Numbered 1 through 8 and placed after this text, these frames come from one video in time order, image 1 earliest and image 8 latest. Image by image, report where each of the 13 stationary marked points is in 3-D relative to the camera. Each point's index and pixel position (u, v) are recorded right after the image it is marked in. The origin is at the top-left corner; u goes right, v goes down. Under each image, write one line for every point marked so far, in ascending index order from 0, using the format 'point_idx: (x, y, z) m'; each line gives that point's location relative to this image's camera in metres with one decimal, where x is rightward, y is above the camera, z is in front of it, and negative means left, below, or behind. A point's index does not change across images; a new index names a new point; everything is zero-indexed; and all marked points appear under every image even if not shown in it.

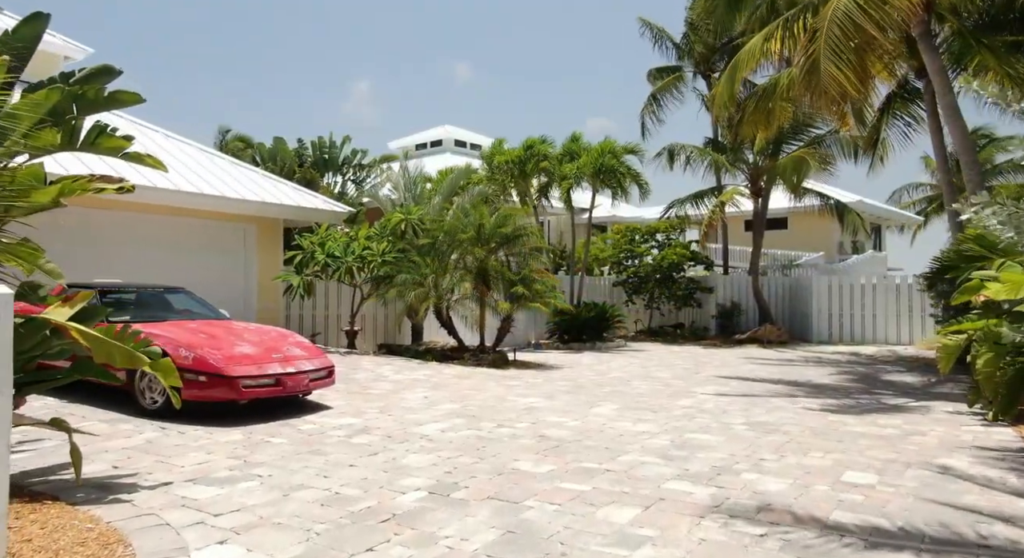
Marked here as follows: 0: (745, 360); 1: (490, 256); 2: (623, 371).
0: (+4.7, -1.6, +15.8) m
1: (-0.4, +0.4, +14.1) m
2: (+1.9, -1.6, +13.3) m
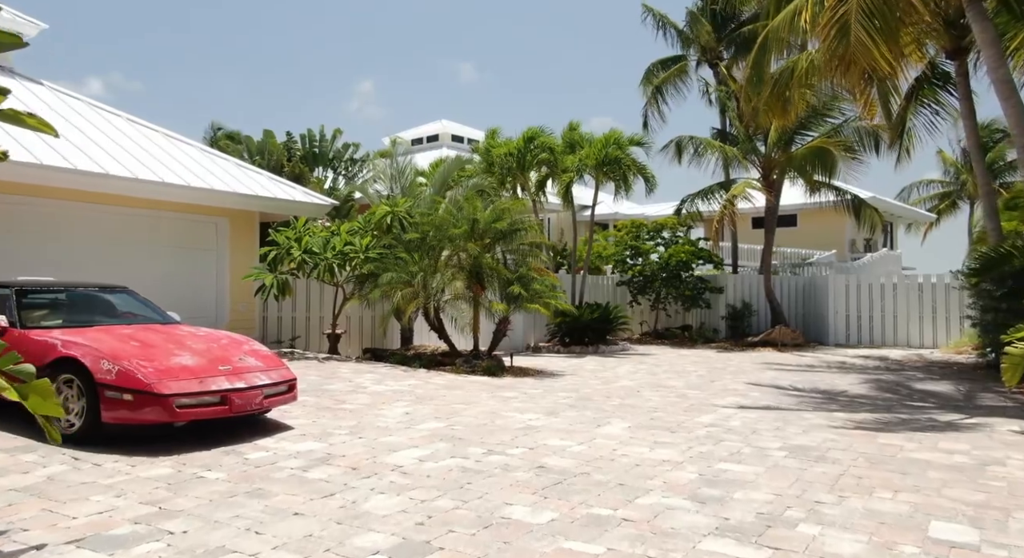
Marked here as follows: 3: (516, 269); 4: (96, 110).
0: (+4.6, -1.6, +14.5) m
1: (-0.5, +0.4, +12.8) m
2: (+1.8, -1.5, +12.1) m
3: (+0.1, +0.2, +13.1) m
4: (-7.3, +3.0, +14.0) m
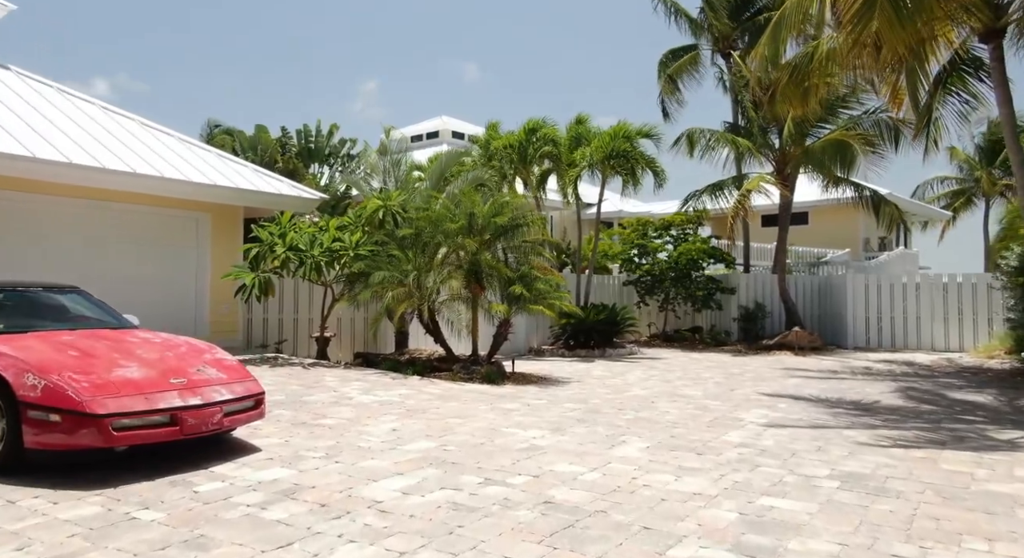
0: (+4.6, -1.6, +13.5) m
1: (-0.4, +0.4, +11.9) m
2: (+1.8, -1.5, +11.1) m
3: (+0.1, +0.2, +12.2) m
4: (-7.3, +3.0, +13.0) m
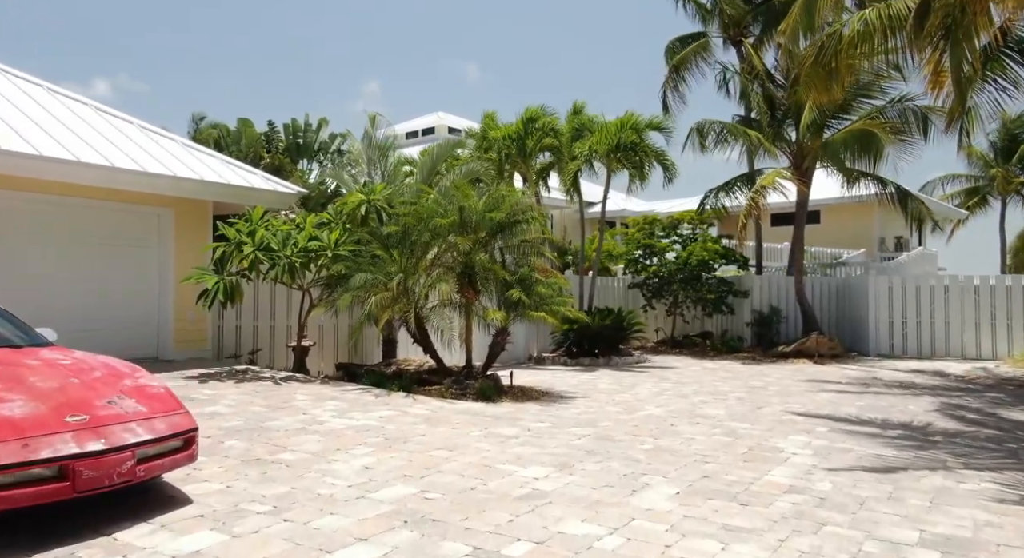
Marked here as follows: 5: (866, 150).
0: (+4.6, -1.7, +12.3) m
1: (-0.5, +0.4, +10.6) m
2: (+1.8, -1.6, +9.8) m
3: (+0.1, +0.1, +10.9) m
4: (-7.3, +3.0, +11.7) m
5: (+7.7, +2.8, +17.2) m
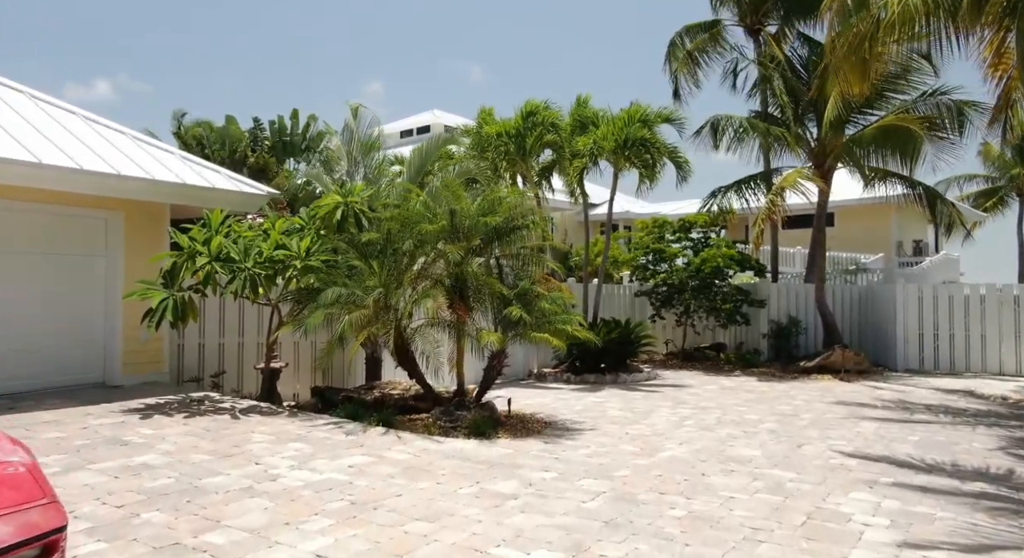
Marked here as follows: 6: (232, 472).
0: (+4.6, -1.8, +10.8) m
1: (-0.5, +0.2, +9.2) m
2: (+1.8, -1.7, +8.4) m
3: (0.0, 0.0, +9.4) m
4: (-7.3, +2.8, +10.3) m
5: (+7.7, +2.6, +15.8) m
6: (-2.2, -1.5, +6.3) m
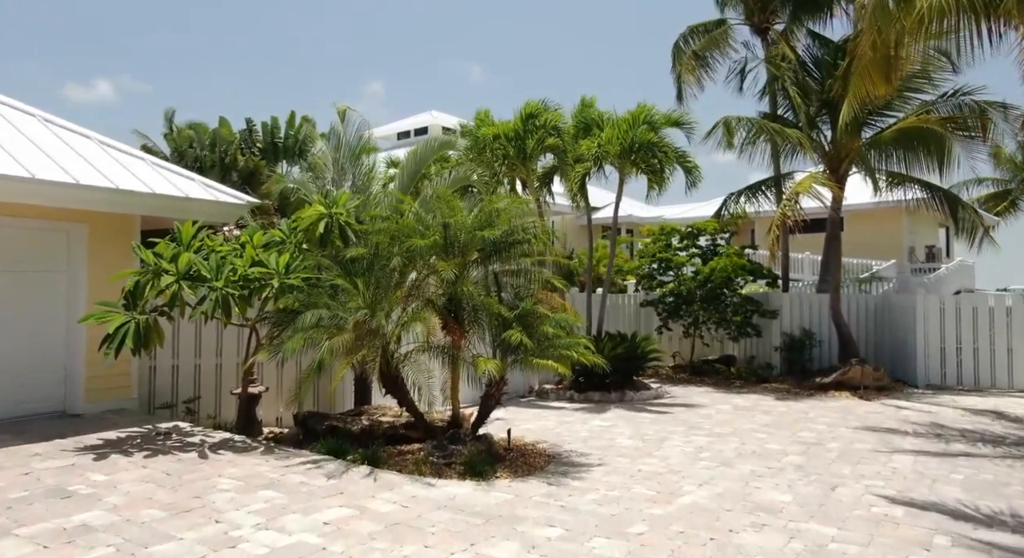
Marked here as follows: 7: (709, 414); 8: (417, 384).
0: (+4.6, -2.0, +10.0) m
1: (-0.5, 0.0, +8.3) m
2: (+1.8, -2.0, +7.5) m
3: (0.0, -0.3, +8.6) m
4: (-7.4, +2.6, +9.4) m
5: (+7.7, +2.4, +14.9) m
6: (-2.2, -1.7, +5.4) m
7: (+3.1, -2.1, +12.5) m
8: (-1.0, -1.1, +8.5) m
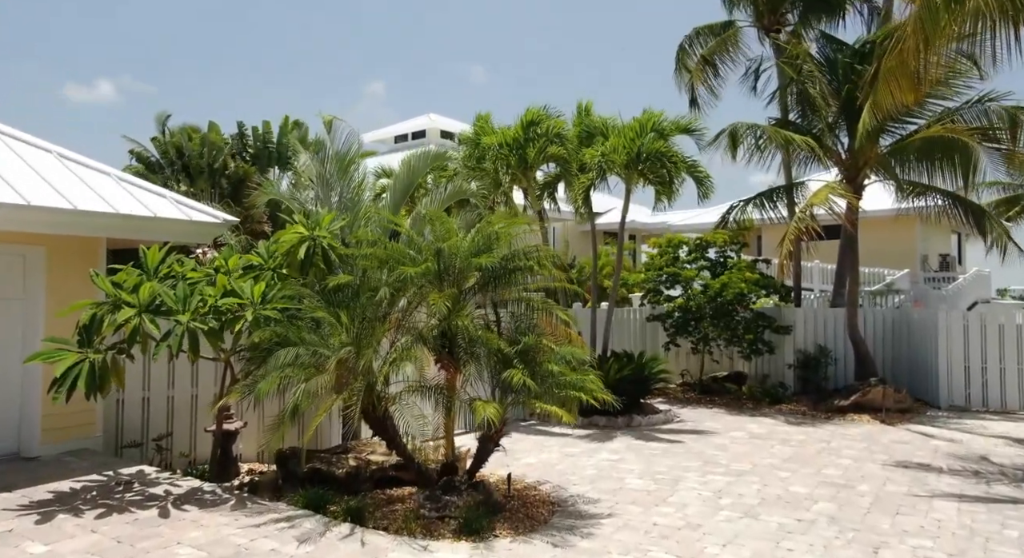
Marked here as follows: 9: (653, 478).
0: (+4.6, -2.3, +9.1) m
1: (-0.5, -0.3, +7.4) m
2: (+1.8, -2.3, +6.7) m
3: (0.0, -0.6, +7.7) m
4: (-7.3, +2.3, +8.6) m
5: (+7.7, +2.1, +14.1) m
6: (-2.2, -2.0, +4.5) m
7: (+3.1, -2.4, +11.6) m
8: (-1.0, -1.4, +7.7) m
9: (+1.6, -2.3, +9.4) m
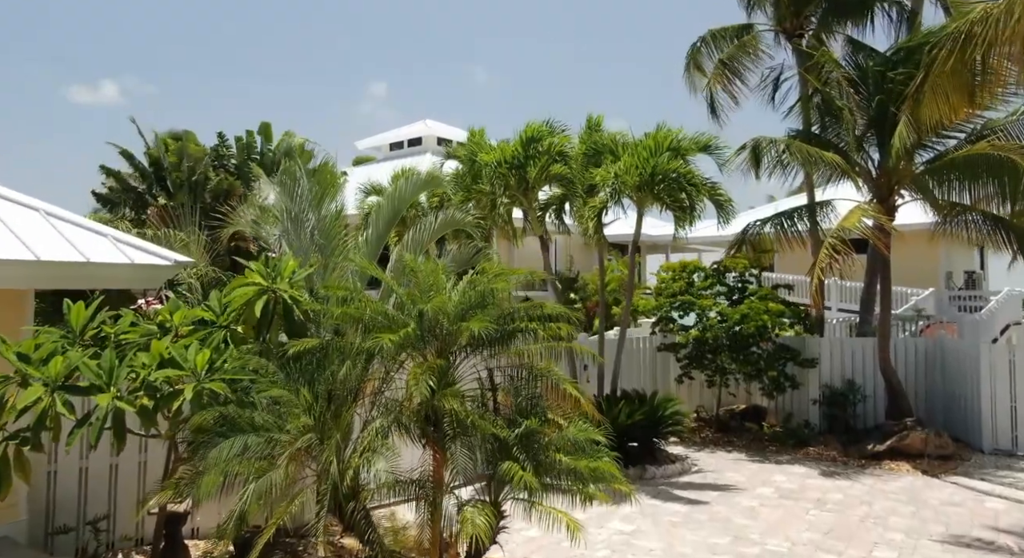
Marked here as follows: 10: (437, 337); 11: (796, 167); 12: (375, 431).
0: (+4.6, -2.9, +7.7) m
1: (-0.5, -0.8, +6.1) m
2: (+1.8, -2.8, +5.3) m
3: (0.0, -1.1, +6.3) m
4: (-7.4, +1.8, +7.2) m
5: (+7.7, +1.6, +12.7) m
6: (-2.2, -2.6, +3.2) m
7: (+3.1, -2.9, +10.2) m
8: (-1.0, -1.9, +6.3) m
9: (+1.6, -2.9, +8.0) m
10: (-0.6, -0.5, +6.1) m
11: (+5.2, +2.0, +14.4) m
12: (-1.0, -1.1, +5.9) m
